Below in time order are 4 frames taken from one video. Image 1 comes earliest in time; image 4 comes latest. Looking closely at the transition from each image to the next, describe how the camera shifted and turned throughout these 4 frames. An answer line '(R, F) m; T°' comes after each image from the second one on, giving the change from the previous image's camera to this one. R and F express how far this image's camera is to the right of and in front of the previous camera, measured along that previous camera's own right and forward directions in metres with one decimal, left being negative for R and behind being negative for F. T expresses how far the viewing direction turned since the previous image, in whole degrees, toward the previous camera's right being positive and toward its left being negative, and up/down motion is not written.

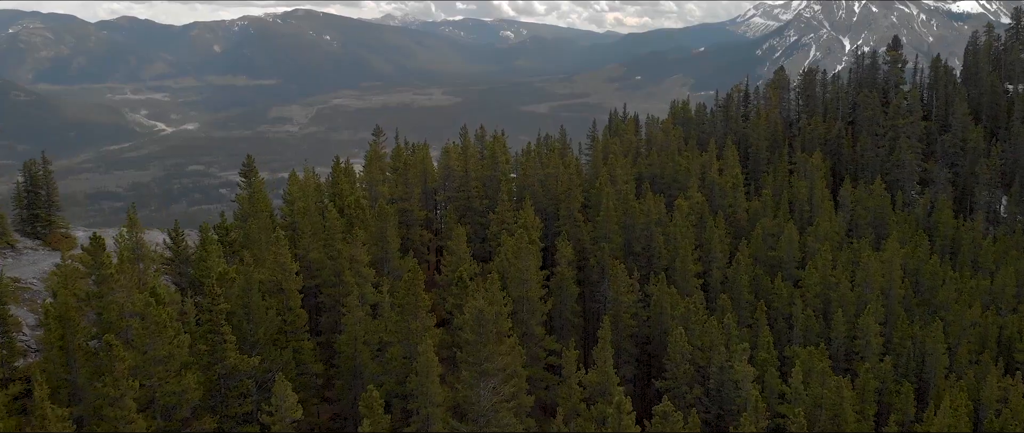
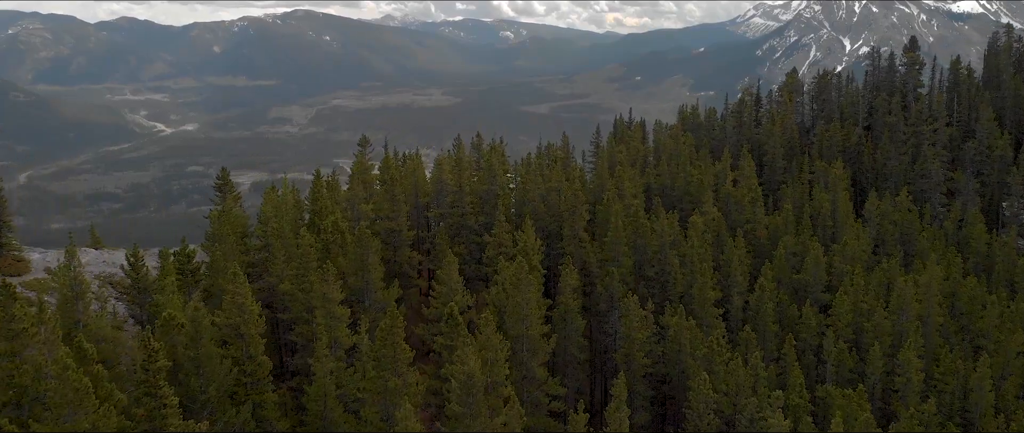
(0.0, +1.1) m; 0°
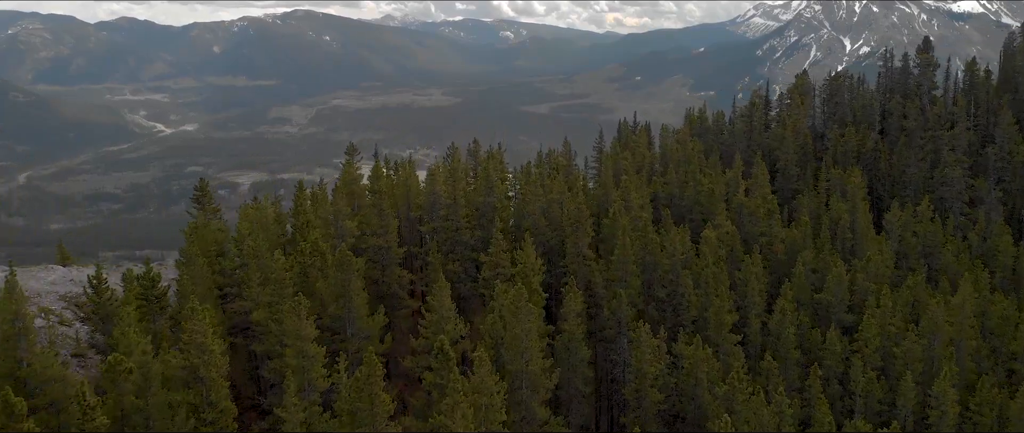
(0.0, +0.8) m; 0°
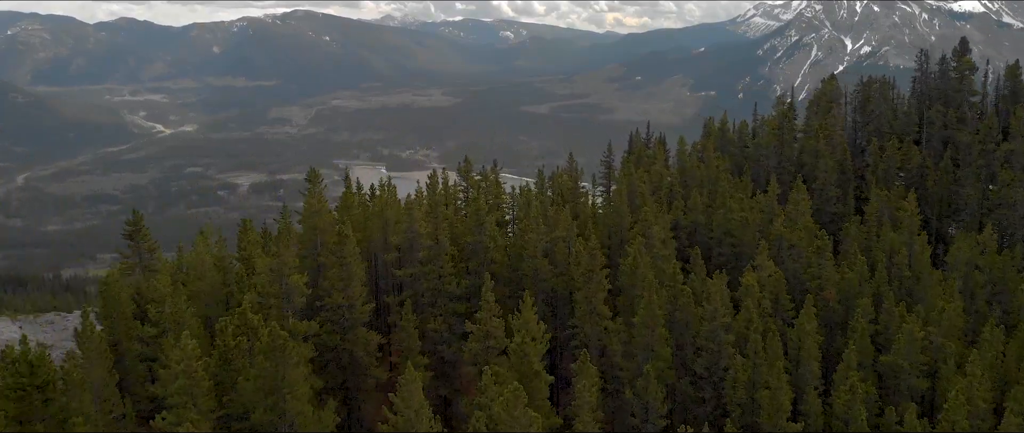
(0.0, +1.9) m; 0°
